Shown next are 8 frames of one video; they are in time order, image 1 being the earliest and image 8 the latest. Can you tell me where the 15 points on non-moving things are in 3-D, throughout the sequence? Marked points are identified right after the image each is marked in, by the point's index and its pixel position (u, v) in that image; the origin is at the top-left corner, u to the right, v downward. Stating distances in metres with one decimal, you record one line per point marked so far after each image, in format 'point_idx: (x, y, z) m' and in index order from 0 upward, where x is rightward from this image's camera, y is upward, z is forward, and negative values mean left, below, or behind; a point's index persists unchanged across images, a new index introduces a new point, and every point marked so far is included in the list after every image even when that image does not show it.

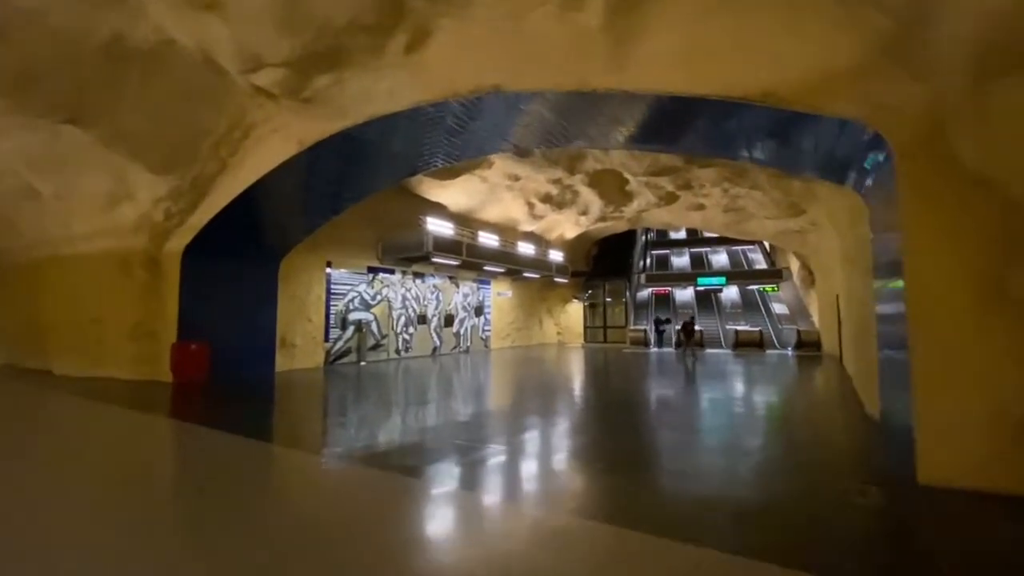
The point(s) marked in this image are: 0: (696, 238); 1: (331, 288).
0: (+7.7, +2.1, +19.9) m
1: (-3.5, 0.0, +9.2) m
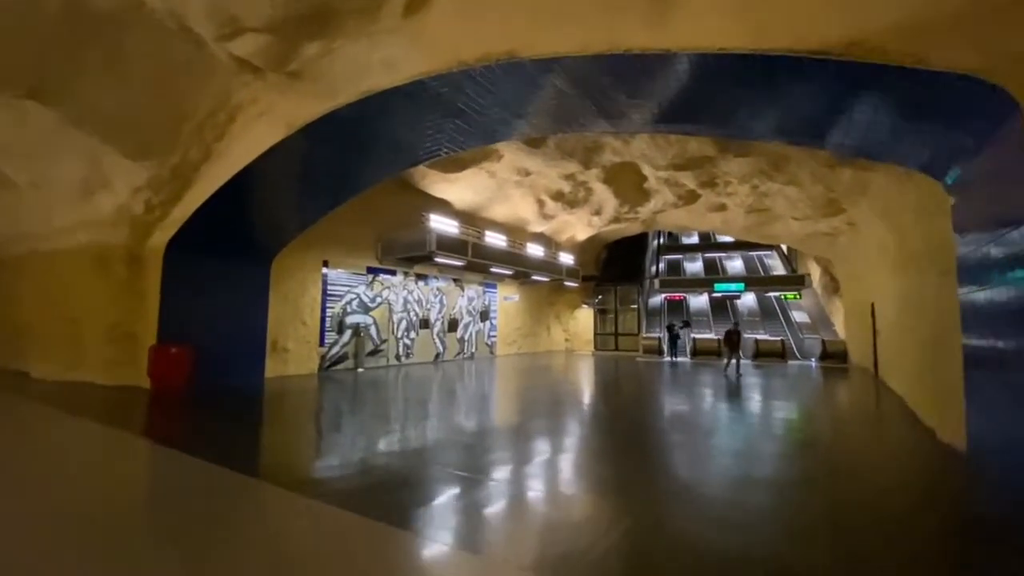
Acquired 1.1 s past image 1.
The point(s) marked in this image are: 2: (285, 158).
0: (+8.0, +1.8, +19.3) m
1: (-3.3, 0.0, +8.6) m
2: (-2.8, +1.7, +6.1) m
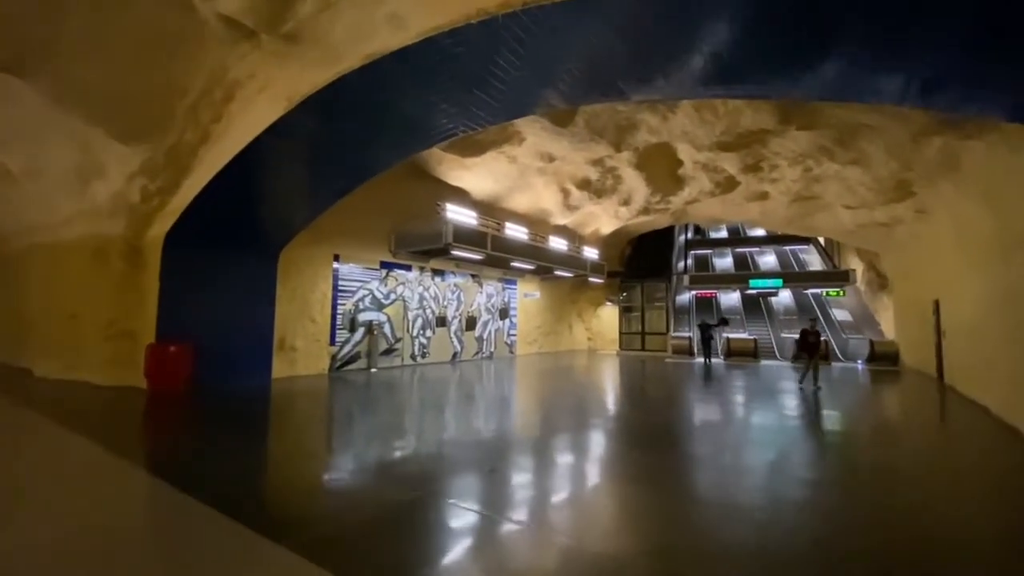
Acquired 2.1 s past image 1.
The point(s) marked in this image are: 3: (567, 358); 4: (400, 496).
0: (+8.8, +1.9, +18.3) m
1: (-2.9, +0.1, +8.1) m
2: (-2.5, +1.7, +5.6) m
3: (+1.5, -1.9, +12.6) m
4: (-0.8, -1.5, +3.5) m
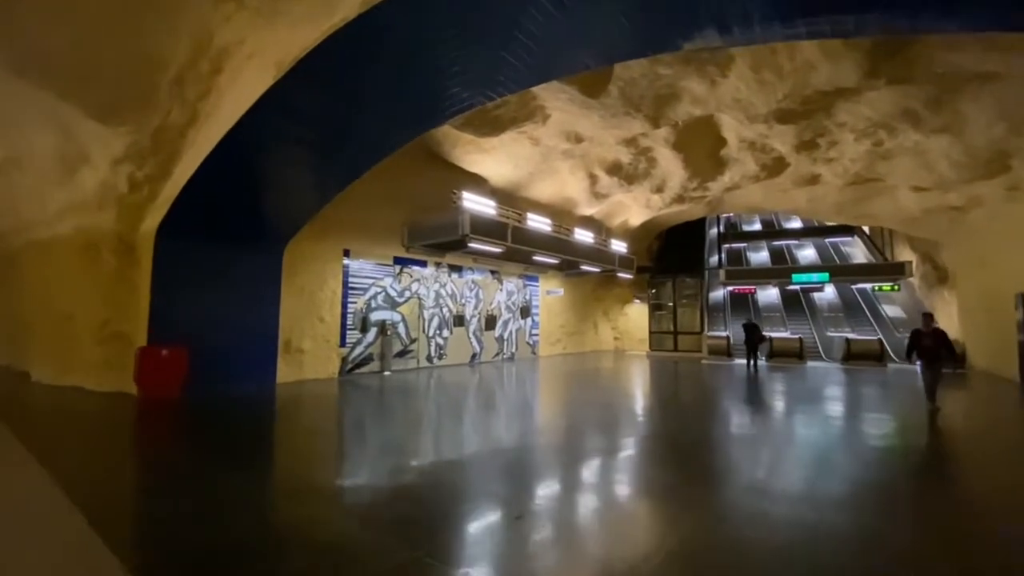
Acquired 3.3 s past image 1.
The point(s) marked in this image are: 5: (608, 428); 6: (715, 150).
0: (+9.5, +2.1, +17.3) m
1: (-2.6, +0.1, +7.5) m
2: (-2.3, +1.8, +5.0) m
3: (+2.0, -1.8, +11.9) m
4: (-0.6, -1.5, +2.9) m
5: (+1.2, -1.7, +6.0) m
6: (+3.0, +2.0, +7.0) m
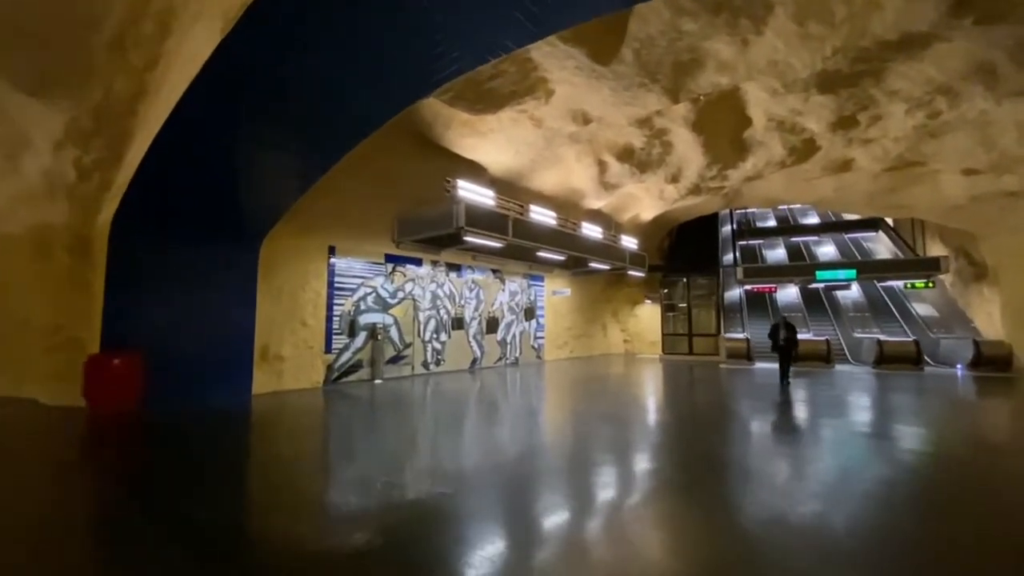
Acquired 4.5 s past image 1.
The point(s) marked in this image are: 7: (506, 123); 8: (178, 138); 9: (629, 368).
0: (+9.7, +2.1, +16.4) m
1: (-2.6, +0.1, +6.9) m
2: (-2.3, +1.8, +4.3) m
3: (+2.1, -1.8, +11.2) m
4: (-0.7, -1.4, +2.2) m
5: (+1.3, -1.7, +5.3) m
6: (+3.0, +2.1, +6.3) m
7: (-0.1, +2.1, +6.1) m
8: (-3.2, +1.4, +4.6) m
9: (+2.6, -1.8, +10.5) m
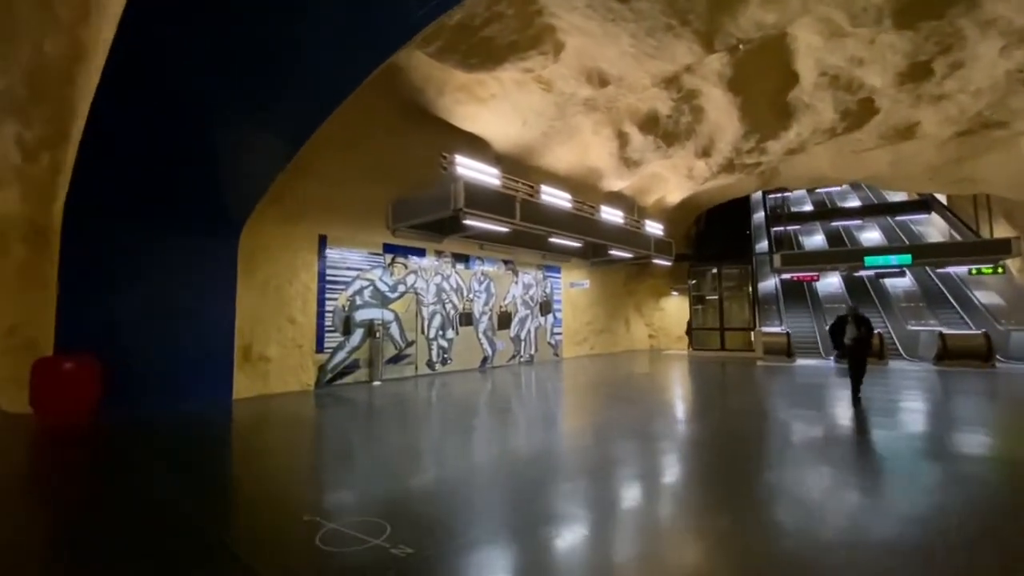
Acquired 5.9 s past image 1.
0: (+10.2, +2.4, +15.2) m
1: (-2.4, +0.2, +6.2) m
2: (-2.3, +1.8, +3.7) m
3: (+2.5, -1.6, +10.3) m
4: (-0.7, -1.4, +1.5) m
5: (+1.3, -1.6, +4.5) m
6: (+3.1, +2.2, +5.4) m
7: (0.0, +2.2, +5.3) m
8: (-3.2, +1.5, +4.0) m
9: (+2.9, -1.6, +9.6) m
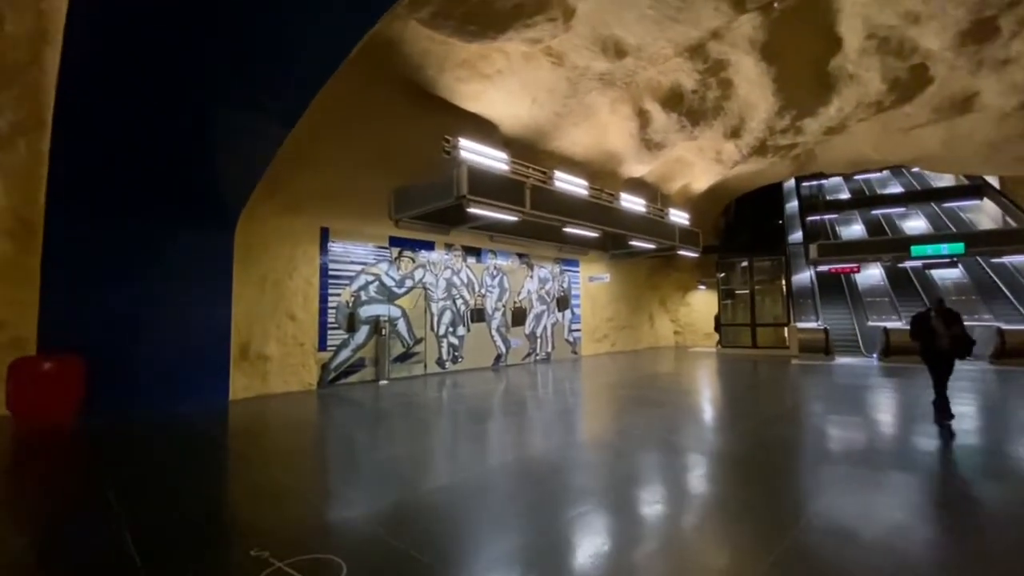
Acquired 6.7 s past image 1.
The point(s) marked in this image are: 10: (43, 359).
0: (+10.7, +2.7, +14.3) m
1: (-2.3, +0.2, +5.9) m
2: (-2.3, +1.9, +3.4) m
3: (+2.8, -1.5, +9.8) m
4: (-0.8, -1.3, +1.1) m
5: (+1.4, -1.5, +4.0) m
6: (+3.1, +2.3, +4.8) m
7: (+0.1, +2.3, +4.9) m
8: (-3.2, +1.5, +3.7) m
9: (+3.2, -1.5, +9.1) m
10: (-3.9, -0.6, +4.0) m
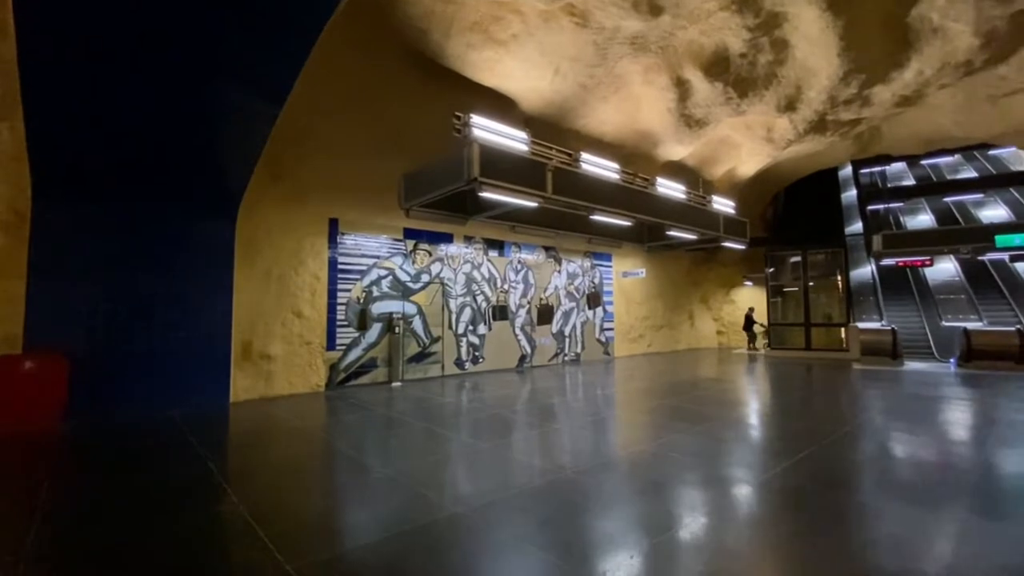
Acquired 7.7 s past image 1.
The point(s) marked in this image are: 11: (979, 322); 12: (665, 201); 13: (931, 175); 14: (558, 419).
0: (+11.6, +2.8, +12.9) m
1: (-2.0, +0.3, +5.6) m
2: (-2.3, +1.9, +3.0) m
3: (+3.3, -1.4, +9.0) m
4: (-0.9, -1.3, +0.6) m
5: (+1.5, -1.4, +3.4) m
6: (+3.3, +2.4, +4.0) m
7: (+0.2, +2.3, +4.3) m
8: (-3.1, +1.6, +3.4) m
9: (+3.7, -1.4, +8.3) m
10: (-3.8, -0.6, +3.8) m
11: (+8.6, -0.6, +8.9) m
12: (+2.1, +1.2, +6.5) m
13: (+12.4, +3.3, +14.2) m
14: (+0.4, -1.5, +4.8) m
